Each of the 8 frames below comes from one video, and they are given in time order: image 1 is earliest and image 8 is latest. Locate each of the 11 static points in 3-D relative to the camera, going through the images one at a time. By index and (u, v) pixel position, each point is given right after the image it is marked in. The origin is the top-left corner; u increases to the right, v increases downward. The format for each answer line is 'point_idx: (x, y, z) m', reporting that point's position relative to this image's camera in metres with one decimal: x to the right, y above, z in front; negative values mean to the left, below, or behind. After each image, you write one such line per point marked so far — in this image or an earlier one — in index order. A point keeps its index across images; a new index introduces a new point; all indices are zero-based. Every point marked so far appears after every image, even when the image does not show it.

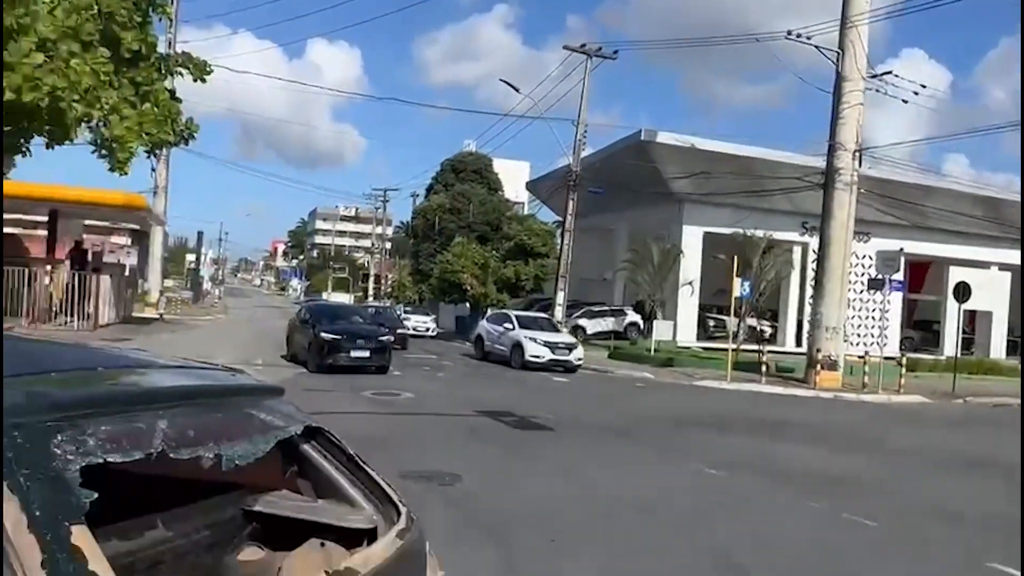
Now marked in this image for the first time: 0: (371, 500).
0: (-0.4, -0.7, +2.7) m
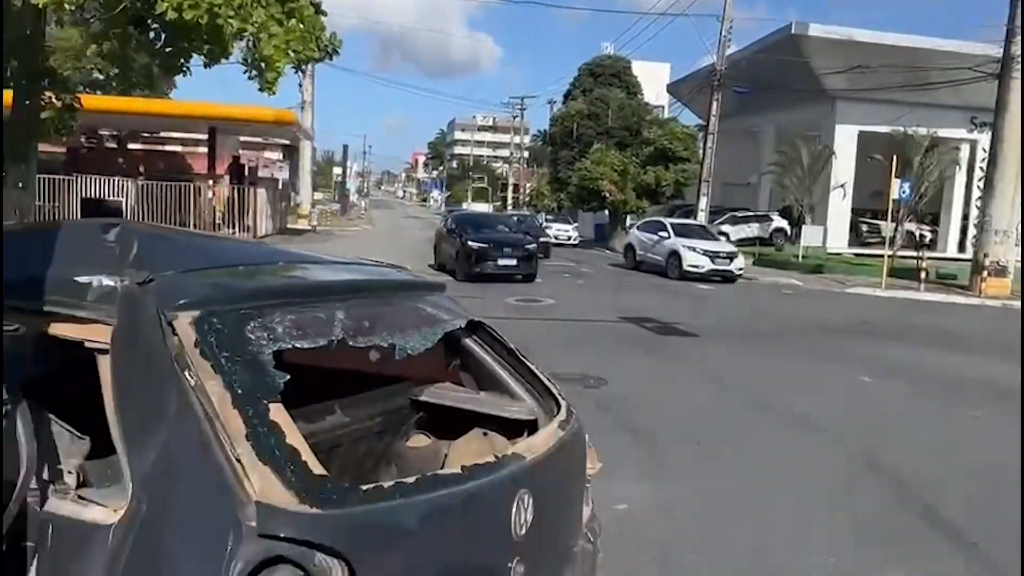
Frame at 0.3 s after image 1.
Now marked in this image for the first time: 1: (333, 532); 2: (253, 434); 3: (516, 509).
0: (+0.1, -0.3, +2.8) m
1: (-0.3, -0.5, +1.7) m
2: (-0.5, -0.3, +1.8) m
3: (0.0, -0.6, +2.2) m
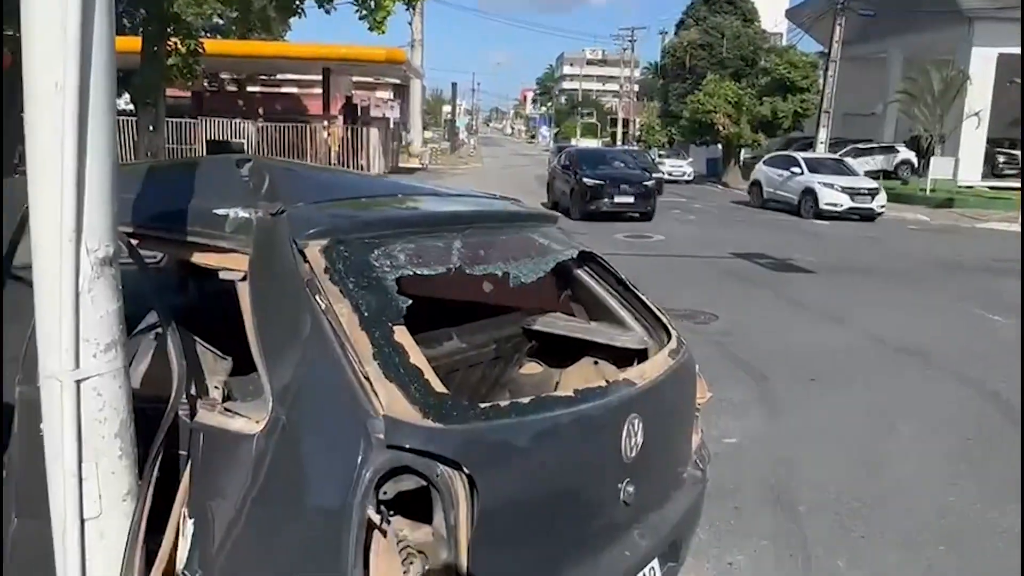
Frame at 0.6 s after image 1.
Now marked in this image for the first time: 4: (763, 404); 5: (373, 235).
0: (+0.4, -0.1, +2.9) m
1: (-0.1, -0.3, +1.8) m
2: (-0.3, -0.1, +1.9) m
3: (+0.3, -0.4, +2.3) m
4: (+1.7, -0.8, +5.9) m
5: (-0.3, +0.1, +2.1) m
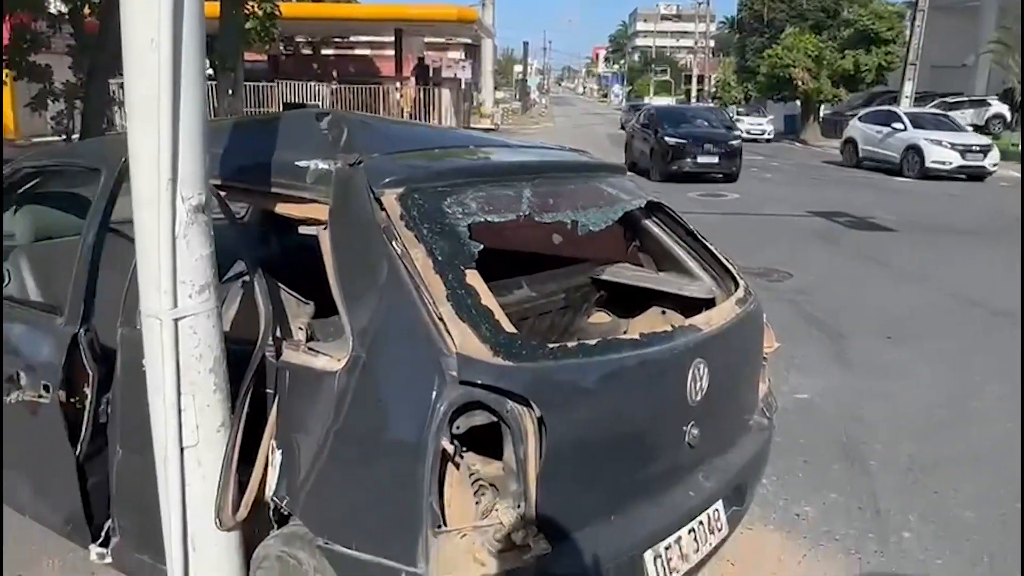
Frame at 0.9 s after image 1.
0: (+0.7, +0.1, +2.9) m
1: (0.0, -0.2, +1.9) m
2: (-0.1, 0.0, +2.0) m
3: (+0.5, -0.2, +2.3) m
4: (+2.2, -0.5, +5.8) m
5: (-0.2, +0.3, +2.2) m
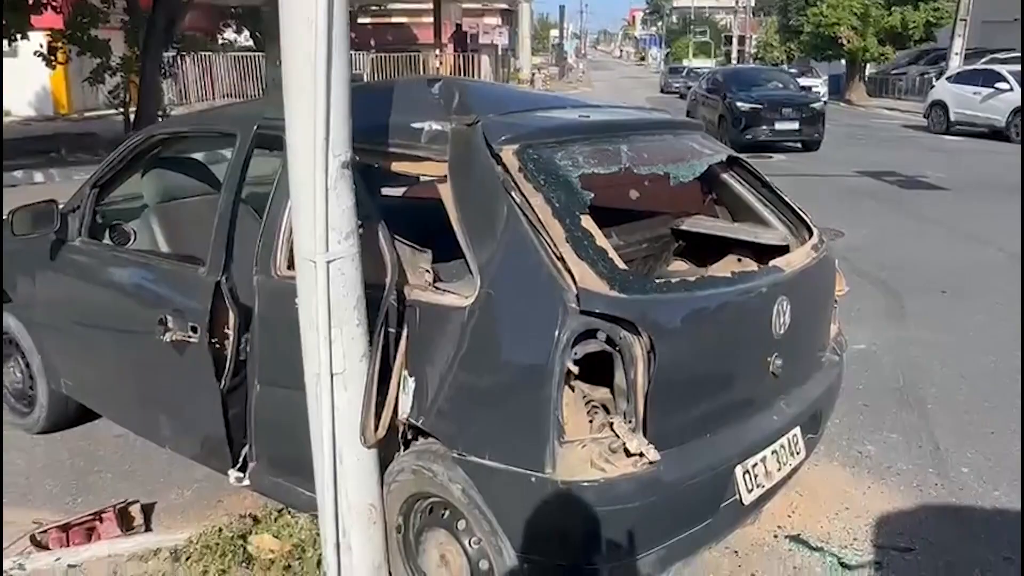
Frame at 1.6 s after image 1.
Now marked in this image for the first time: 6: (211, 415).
0: (+1.0, +0.2, +3.1) m
1: (+0.3, -0.1, +2.2) m
2: (+0.2, +0.1, +2.2) m
3: (+0.8, -0.1, +2.6) m
4: (+2.6, -0.2, +6.0) m
5: (+0.1, +0.4, +2.5) m
6: (-1.0, -0.4, +3.0) m
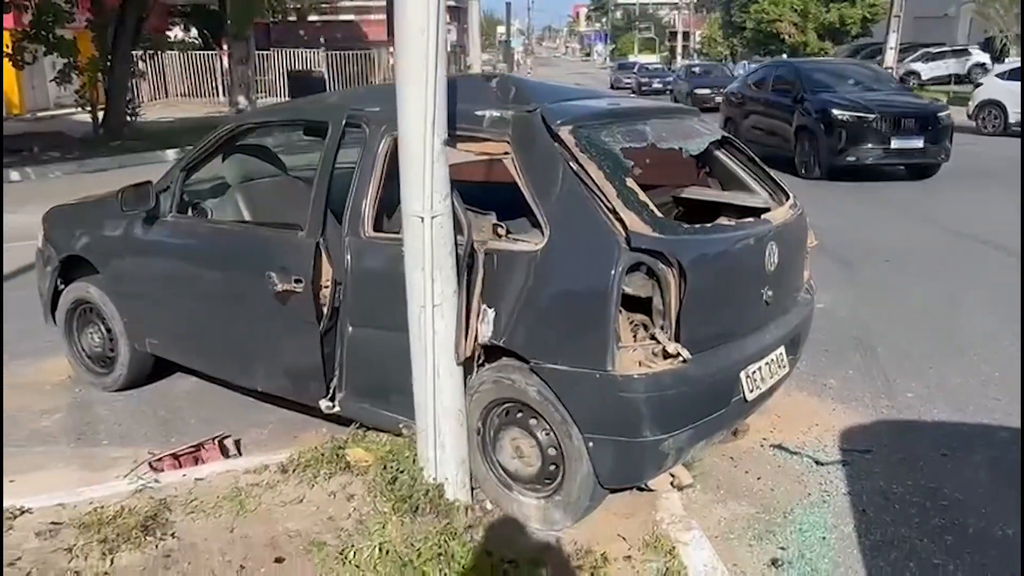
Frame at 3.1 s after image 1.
0: (+1.1, +0.4, +3.9) m
1: (+0.5, +0.1, +2.9) m
2: (+0.4, +0.3, +3.0) m
3: (+1.0, +0.1, +3.3) m
4: (+2.6, +0.1, +6.8) m
5: (+0.3, +0.6, +3.2) m
6: (-0.9, -0.3, +3.7) m
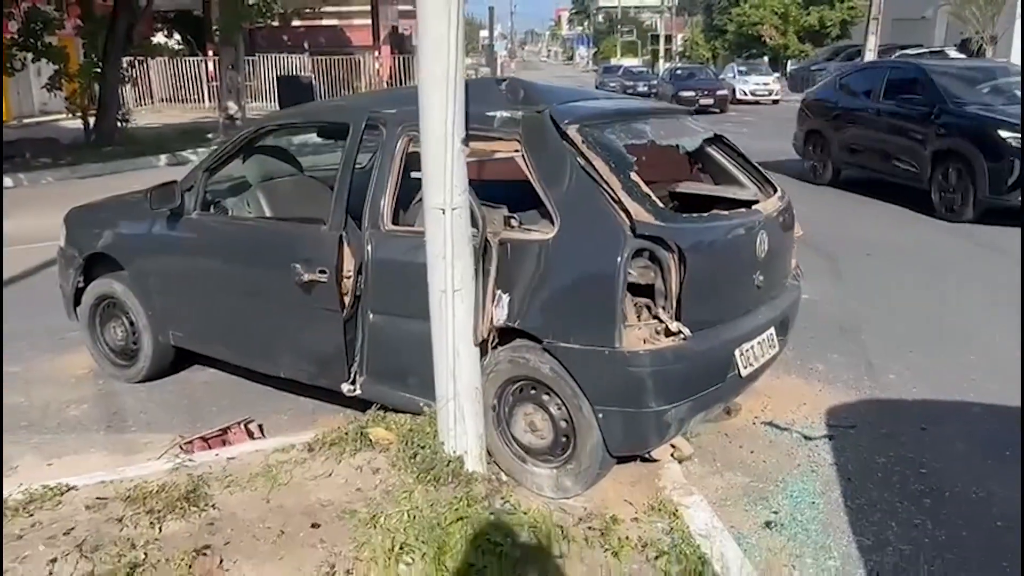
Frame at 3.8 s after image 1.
0: (+1.2, +0.5, +4.2) m
1: (+0.6, +0.2, +3.2) m
2: (+0.4, +0.4, +3.2) m
3: (+1.0, +0.2, +3.6) m
4: (+2.6, +0.1, +7.1) m
5: (+0.3, +0.7, +3.4) m
6: (-0.8, -0.2, +3.9) m
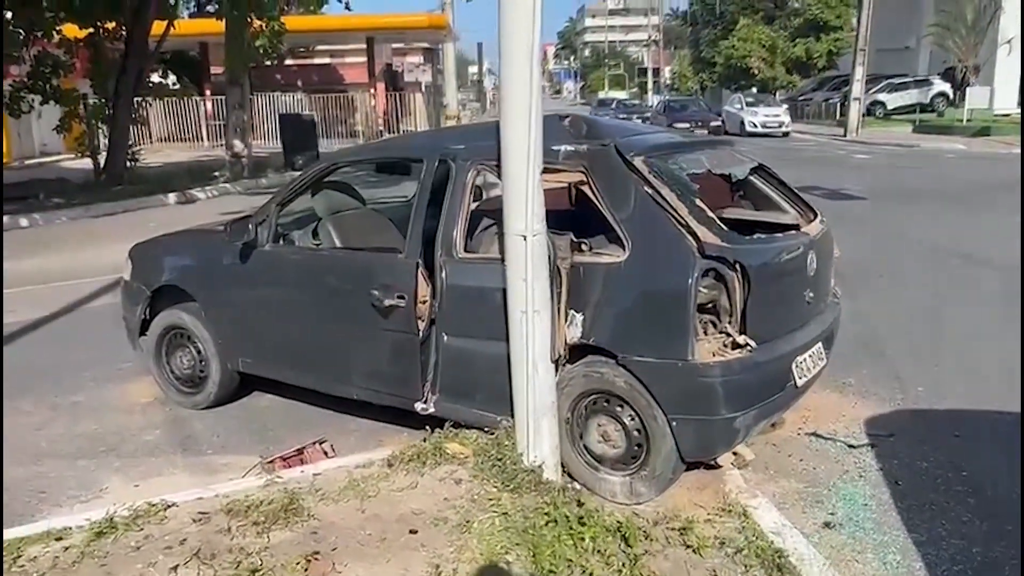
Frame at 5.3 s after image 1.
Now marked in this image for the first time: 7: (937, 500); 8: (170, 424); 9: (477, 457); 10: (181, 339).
0: (+1.4, +0.4, +4.4) m
1: (+0.9, +0.1, +3.4) m
2: (+0.7, +0.3, +3.5) m
3: (+1.3, +0.1, +3.9) m
4: (+2.8, 0.0, +7.4) m
5: (+0.6, +0.6, +3.7) m
6: (-0.5, -0.4, +4.2) m
7: (+1.9, -0.9, +3.9) m
8: (-2.0, -0.8, +5.0) m
9: (-0.2, -0.8, +3.9) m
10: (-2.0, -0.3, +5.2) m
